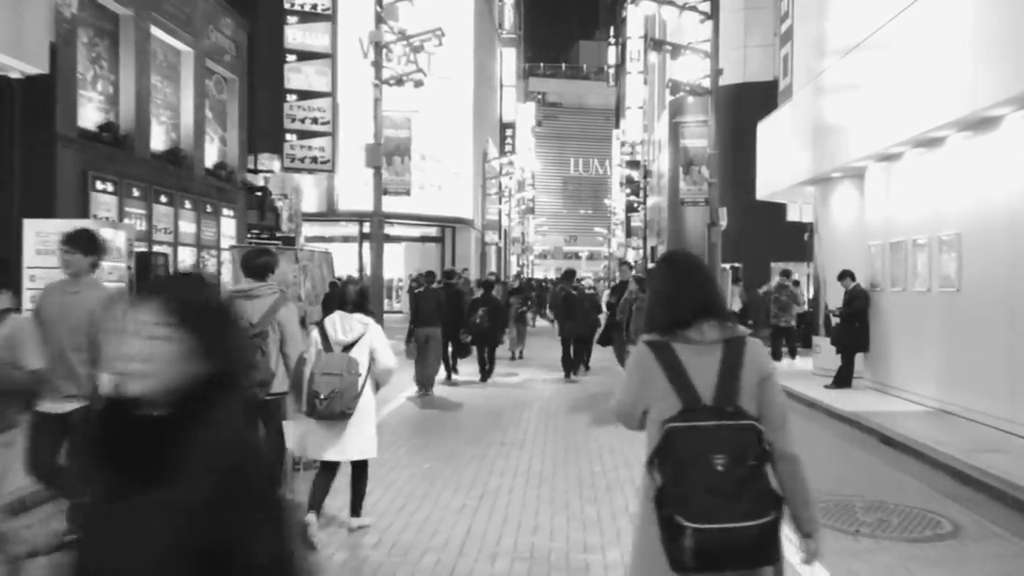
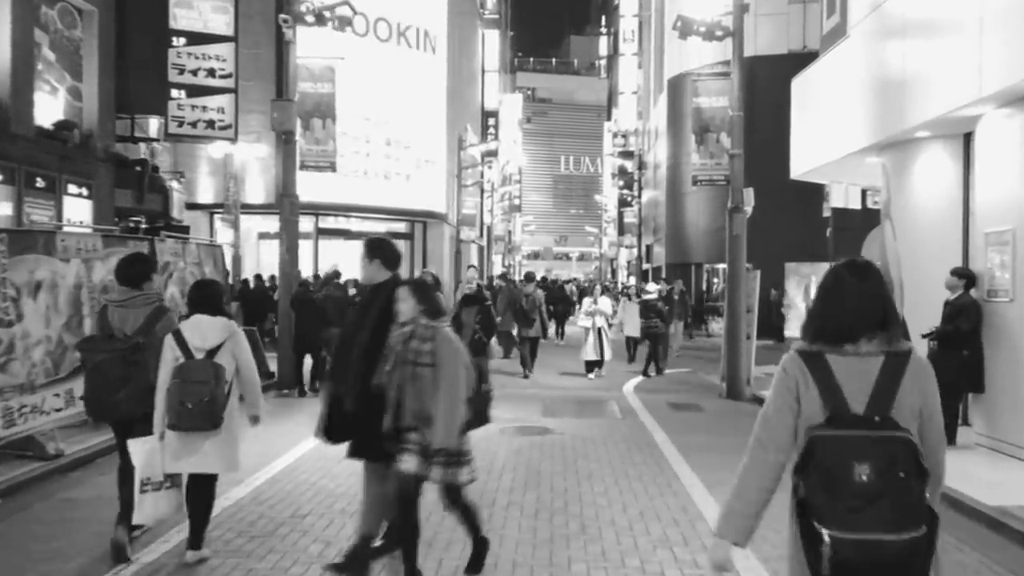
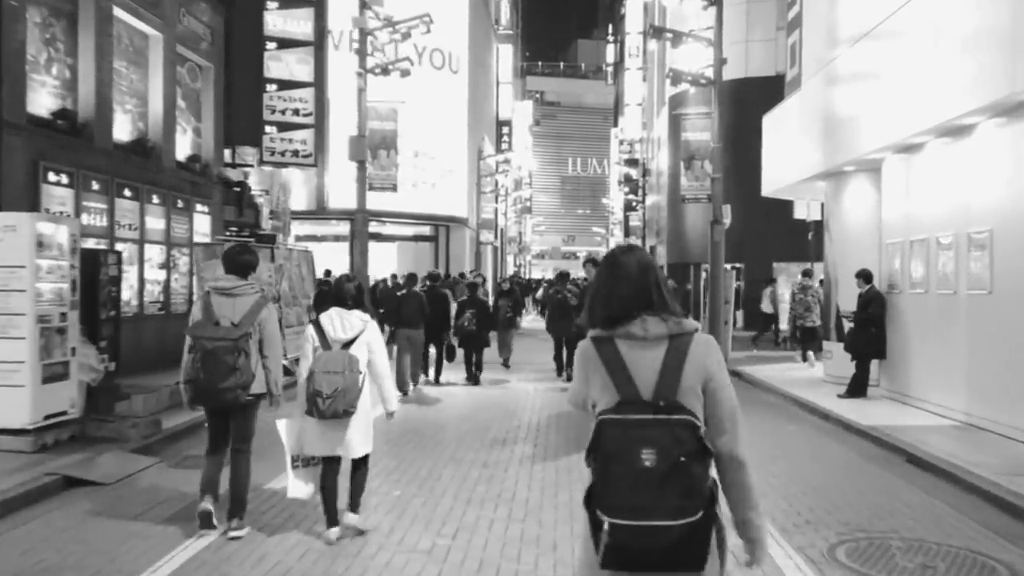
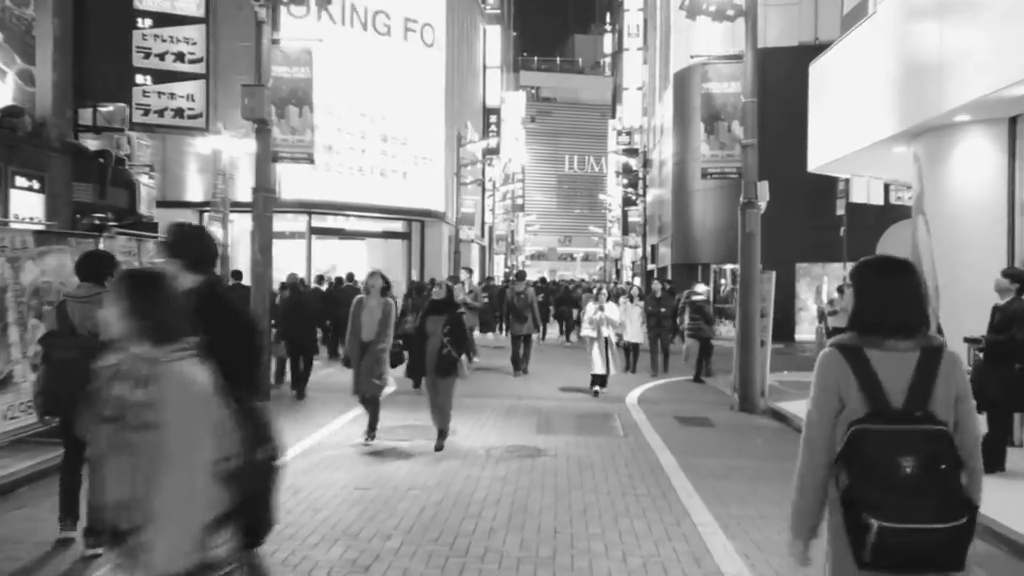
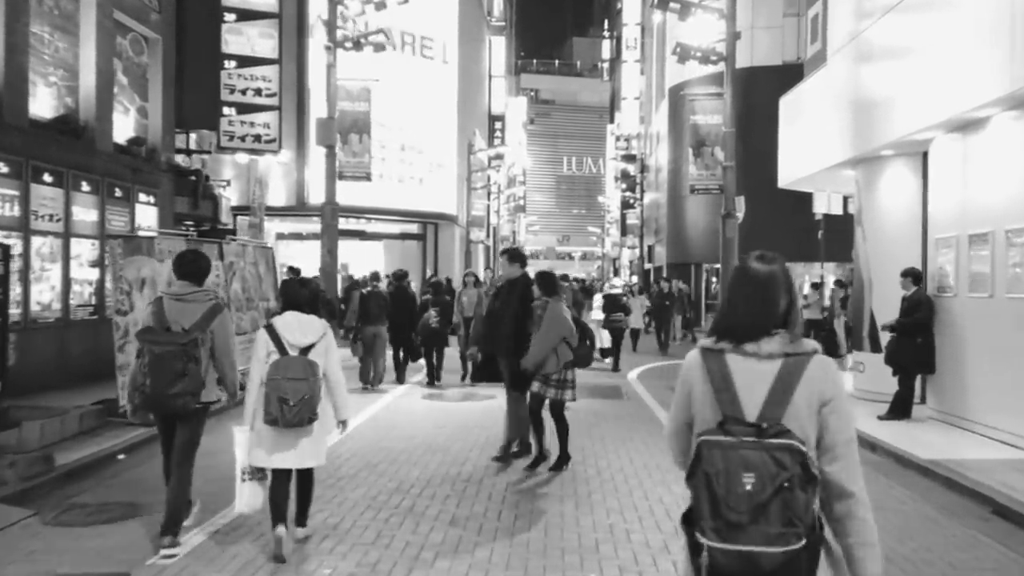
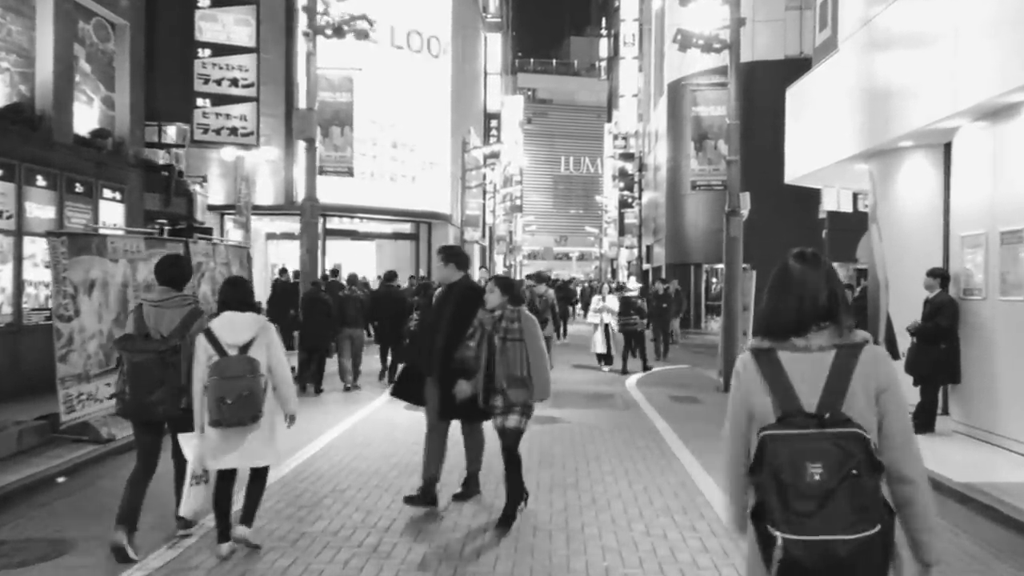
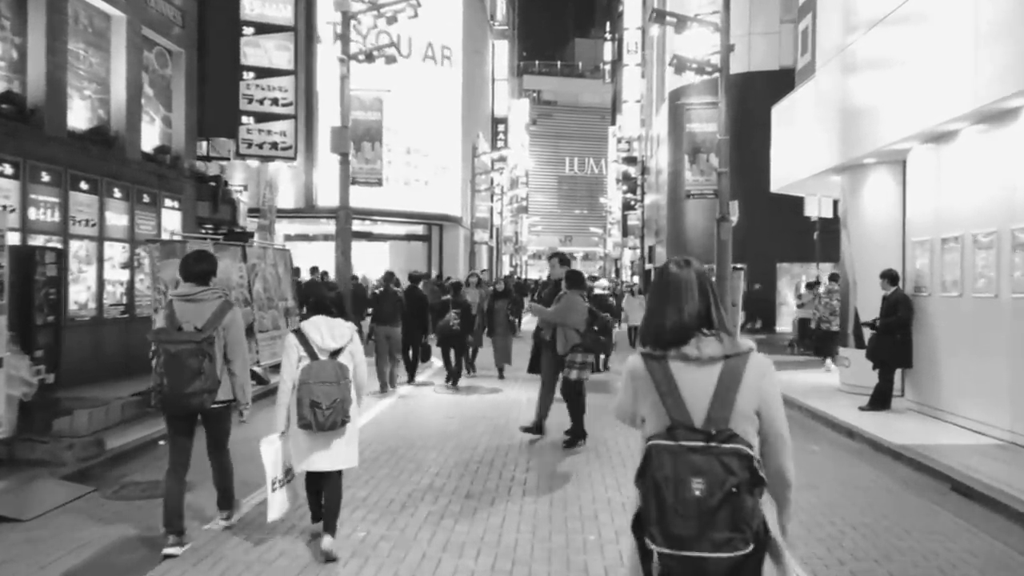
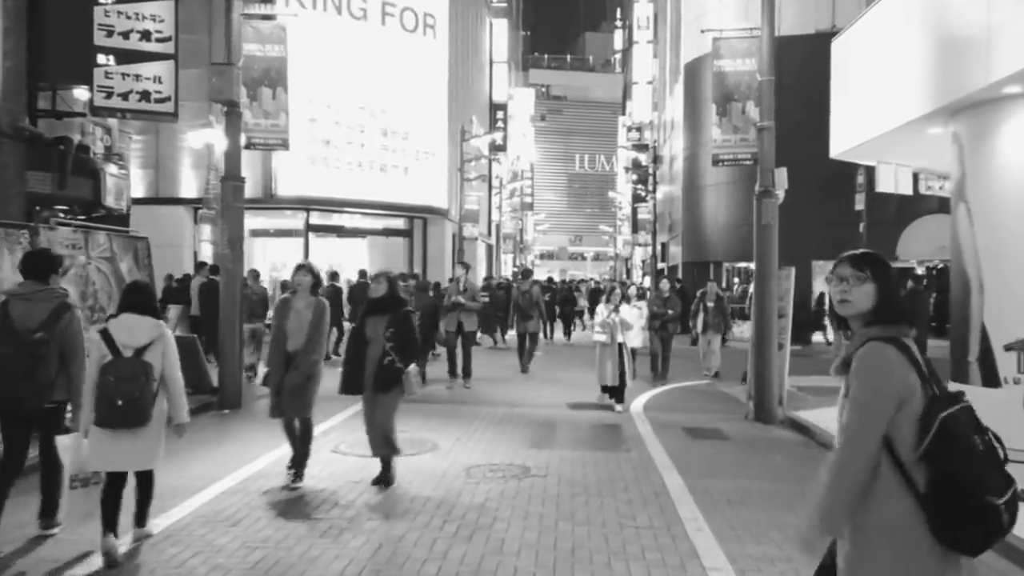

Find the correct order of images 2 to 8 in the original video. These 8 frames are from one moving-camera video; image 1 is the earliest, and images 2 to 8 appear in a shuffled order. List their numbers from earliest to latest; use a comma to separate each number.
3, 7, 5, 6, 2, 4, 8
